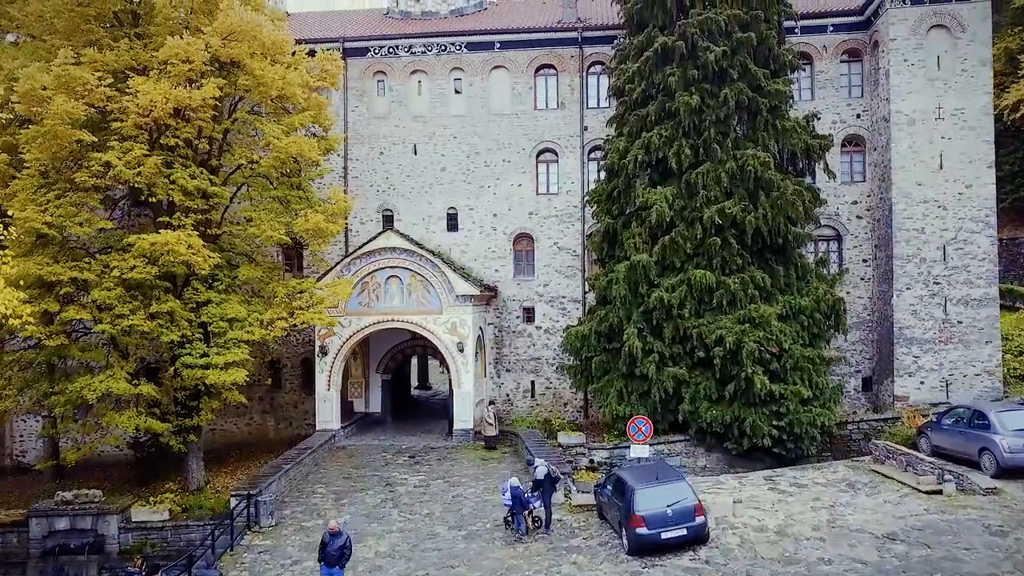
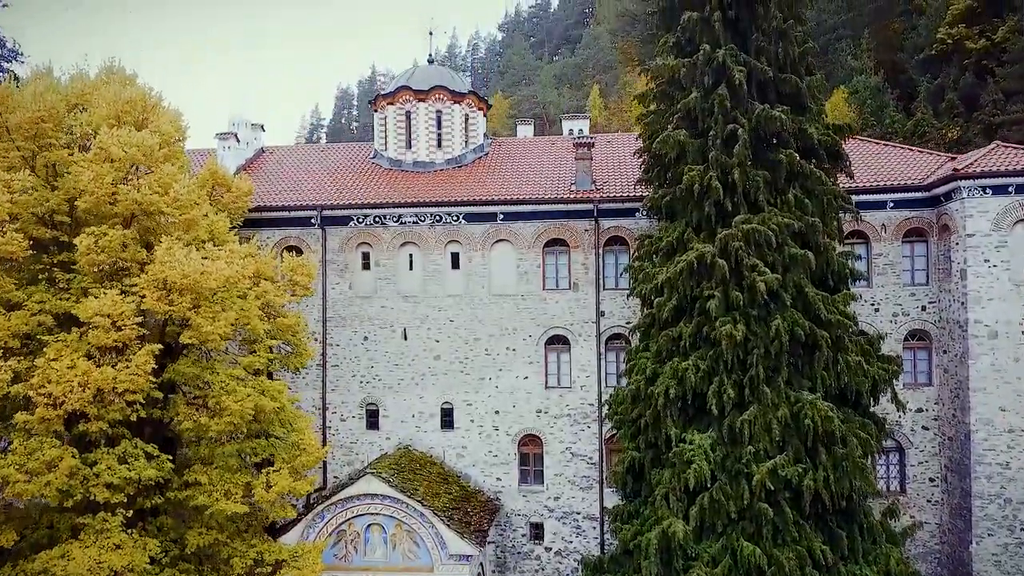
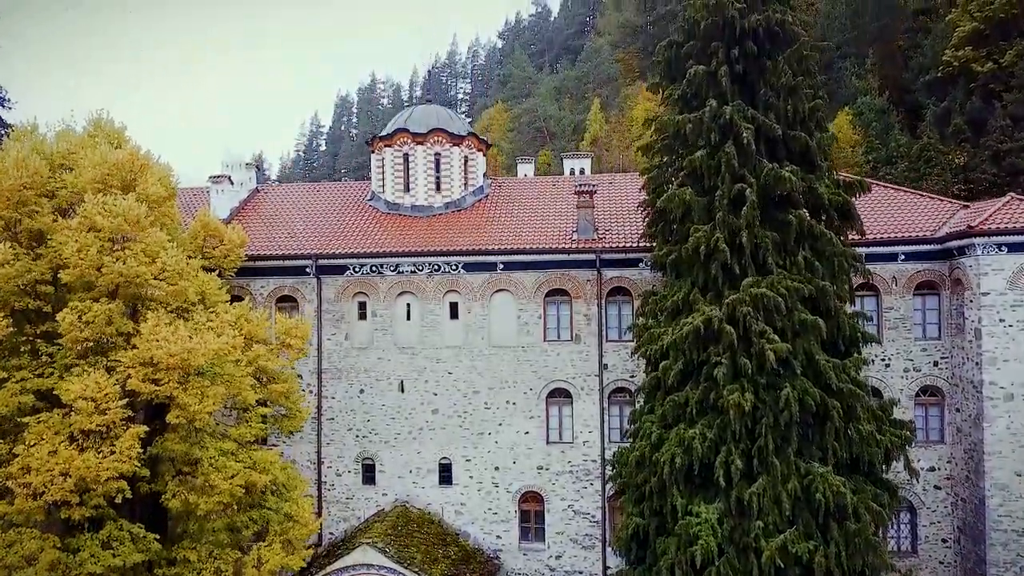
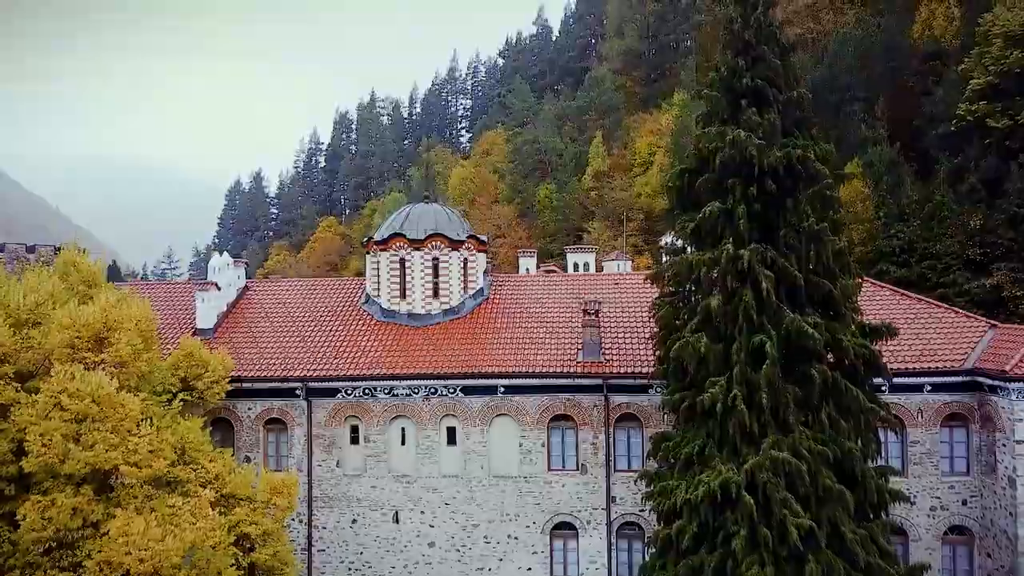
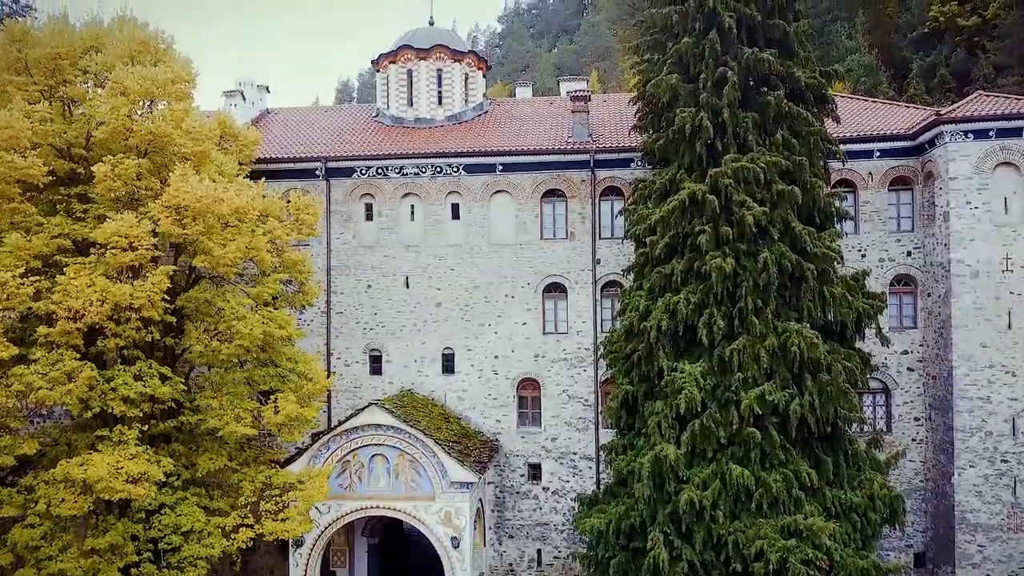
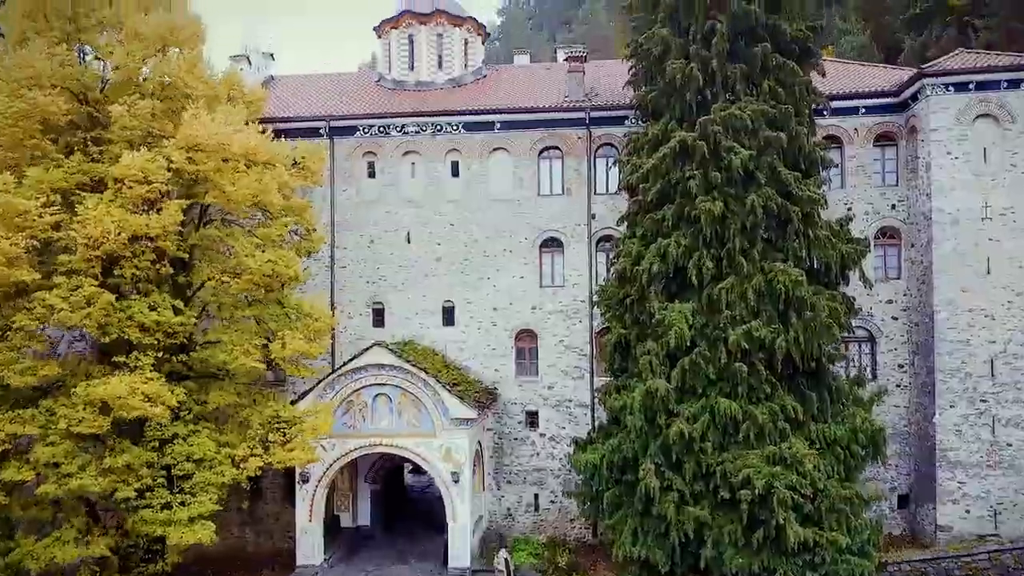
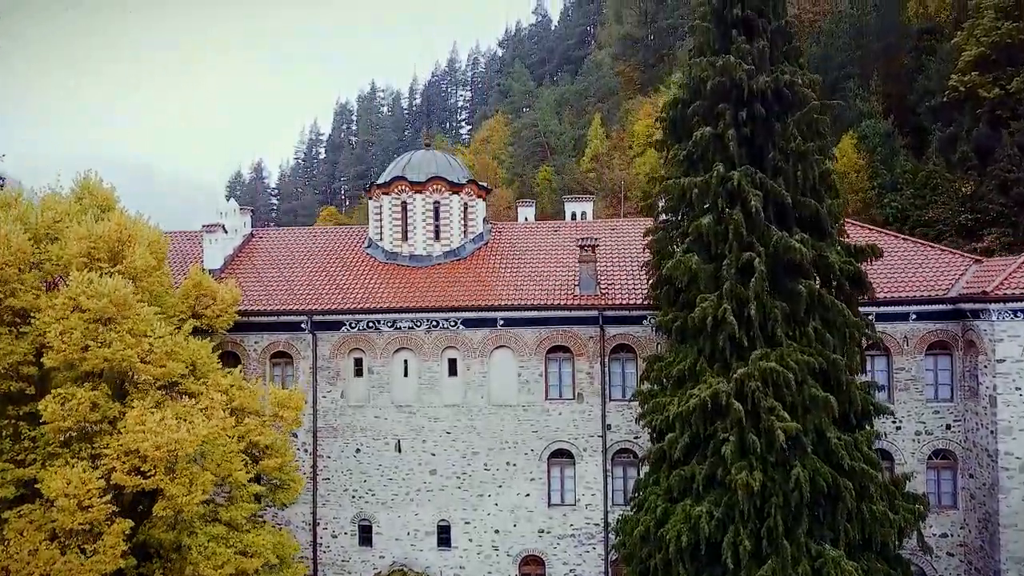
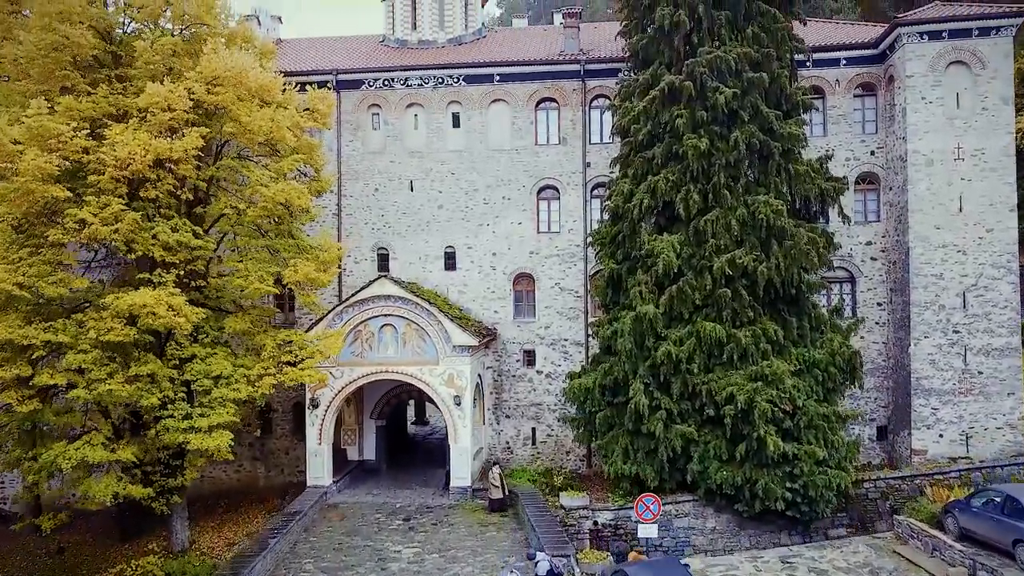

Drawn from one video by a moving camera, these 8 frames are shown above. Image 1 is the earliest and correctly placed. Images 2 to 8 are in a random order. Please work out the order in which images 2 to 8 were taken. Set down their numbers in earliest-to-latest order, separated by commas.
8, 6, 5, 2, 3, 7, 4
